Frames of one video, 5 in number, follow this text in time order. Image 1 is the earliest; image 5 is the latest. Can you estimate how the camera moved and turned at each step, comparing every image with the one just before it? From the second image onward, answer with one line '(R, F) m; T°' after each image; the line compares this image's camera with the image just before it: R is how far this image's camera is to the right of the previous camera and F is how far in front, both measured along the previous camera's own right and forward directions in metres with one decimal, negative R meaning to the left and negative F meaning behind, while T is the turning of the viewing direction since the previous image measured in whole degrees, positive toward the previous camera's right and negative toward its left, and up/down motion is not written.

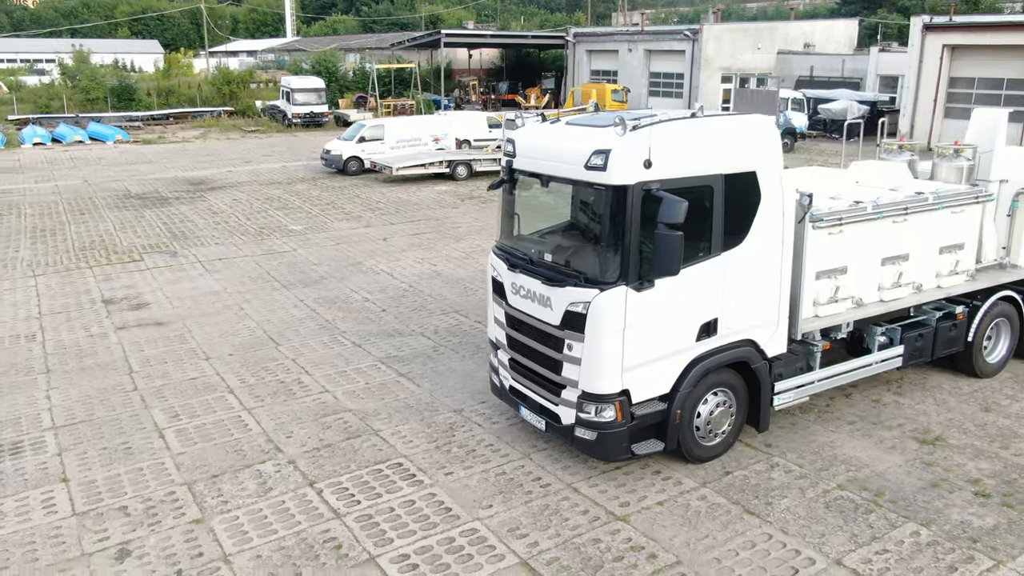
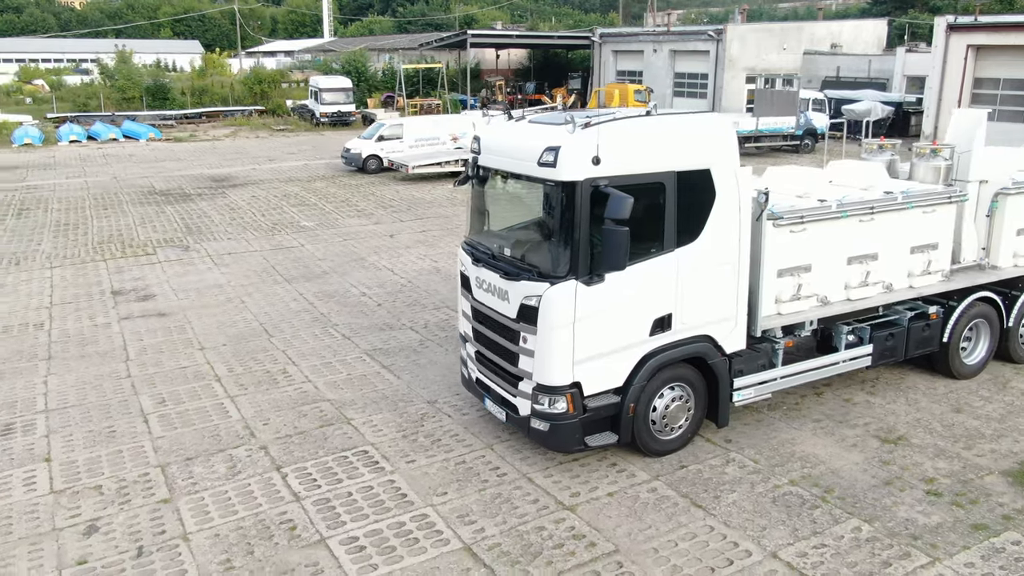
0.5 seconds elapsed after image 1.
(+0.6, -0.2) m; -3°
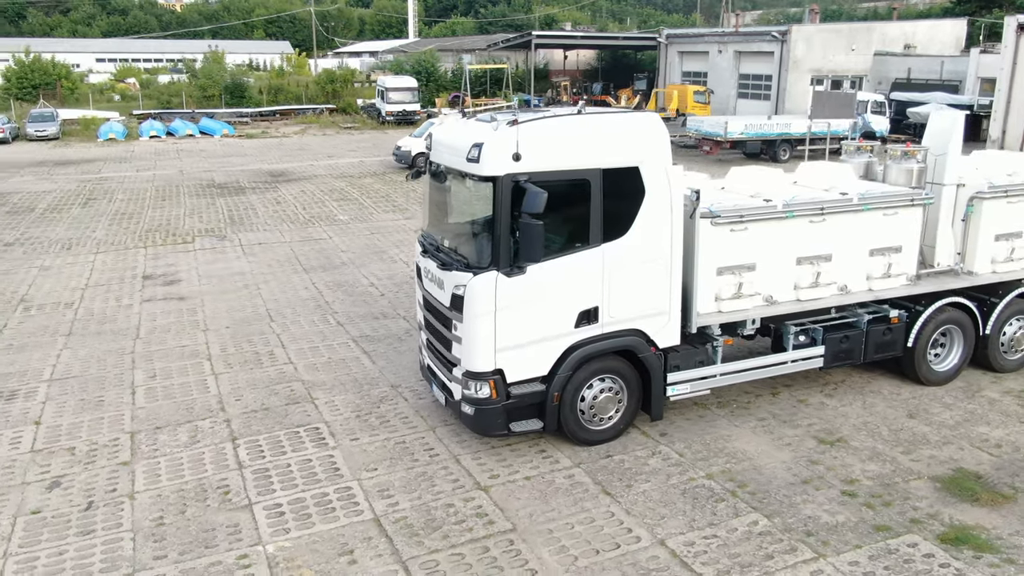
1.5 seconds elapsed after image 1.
(+1.2, -0.2) m; -6°
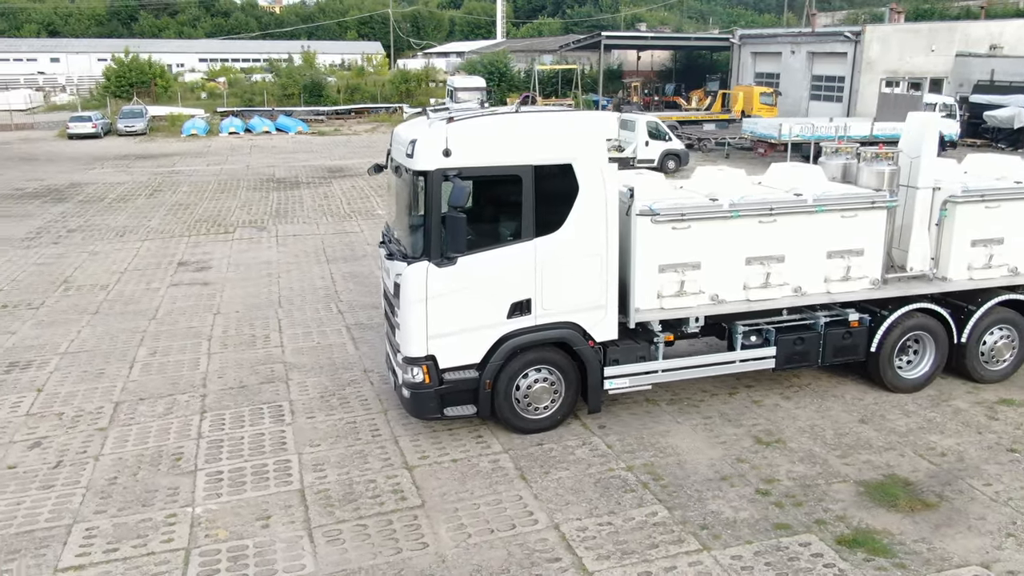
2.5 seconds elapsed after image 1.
(+1.3, -0.2) m; -6°
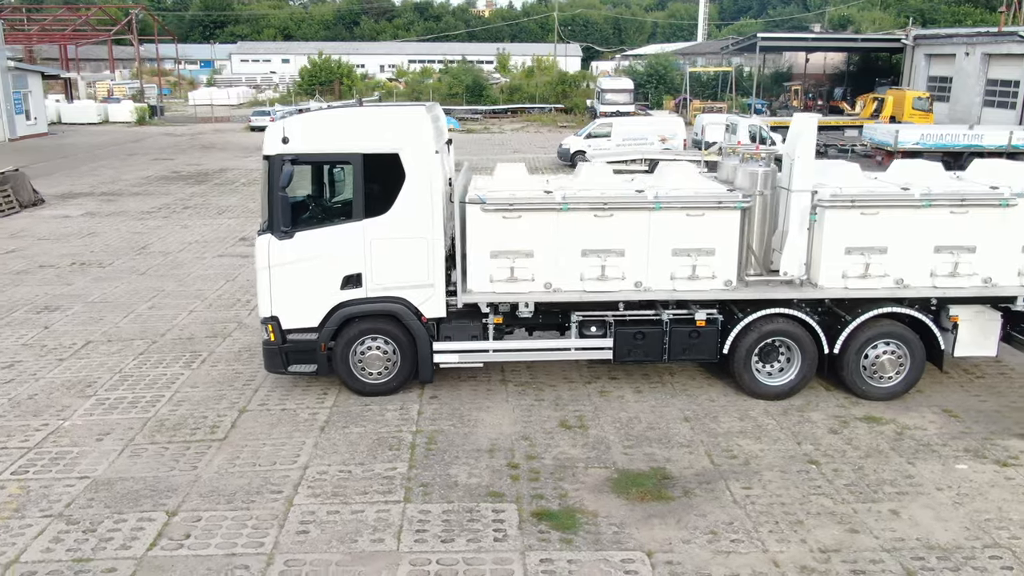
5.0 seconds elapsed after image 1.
(+3.5, -0.2) m; -14°
